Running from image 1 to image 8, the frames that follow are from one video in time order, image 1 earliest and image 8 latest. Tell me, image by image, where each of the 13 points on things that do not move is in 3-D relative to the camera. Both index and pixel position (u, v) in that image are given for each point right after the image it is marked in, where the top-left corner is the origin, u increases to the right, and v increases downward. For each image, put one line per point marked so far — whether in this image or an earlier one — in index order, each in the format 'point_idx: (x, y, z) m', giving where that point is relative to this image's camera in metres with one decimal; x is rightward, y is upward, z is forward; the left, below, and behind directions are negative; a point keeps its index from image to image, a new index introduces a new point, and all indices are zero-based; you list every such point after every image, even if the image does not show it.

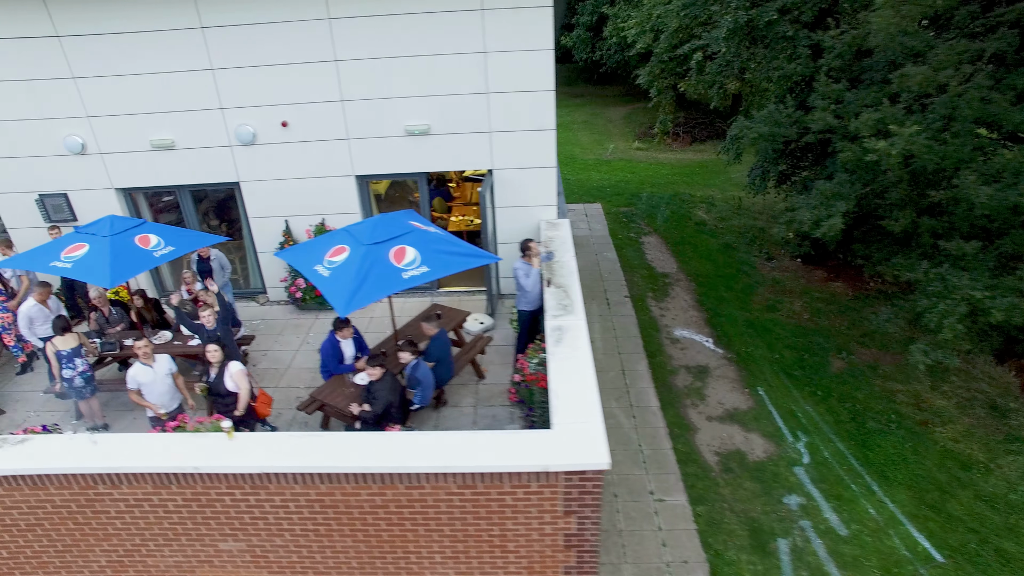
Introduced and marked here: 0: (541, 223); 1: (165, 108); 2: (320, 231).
0: (+0.4, +0.9, +9.4) m
1: (-4.6, +2.4, +8.9) m
2: (-2.6, +0.8, +9.4) m
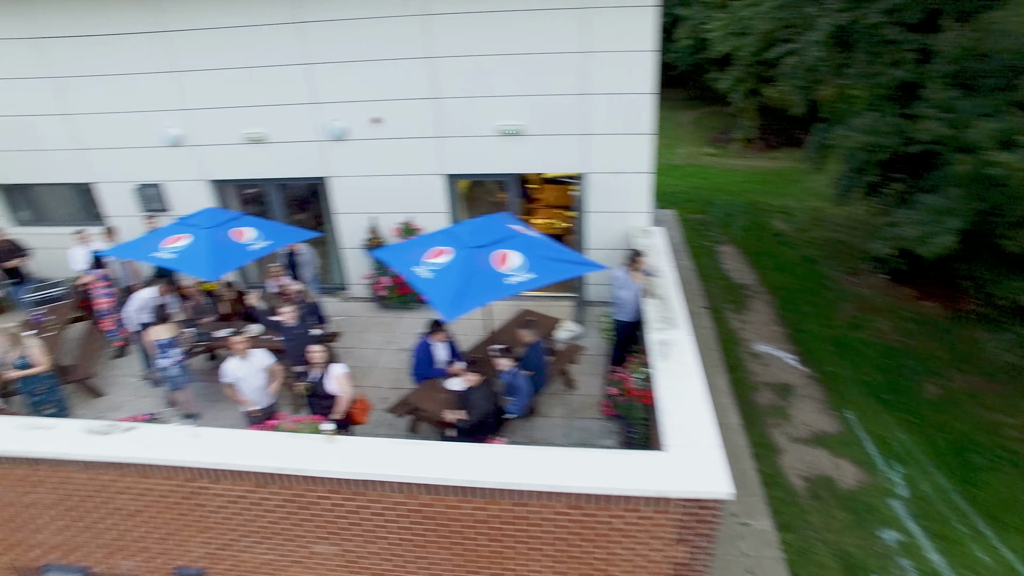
0: (+1.6, +0.8, +9.1) m
1: (-3.3, +2.5, +9.0) m
2: (-1.4, +0.8, +9.3) m
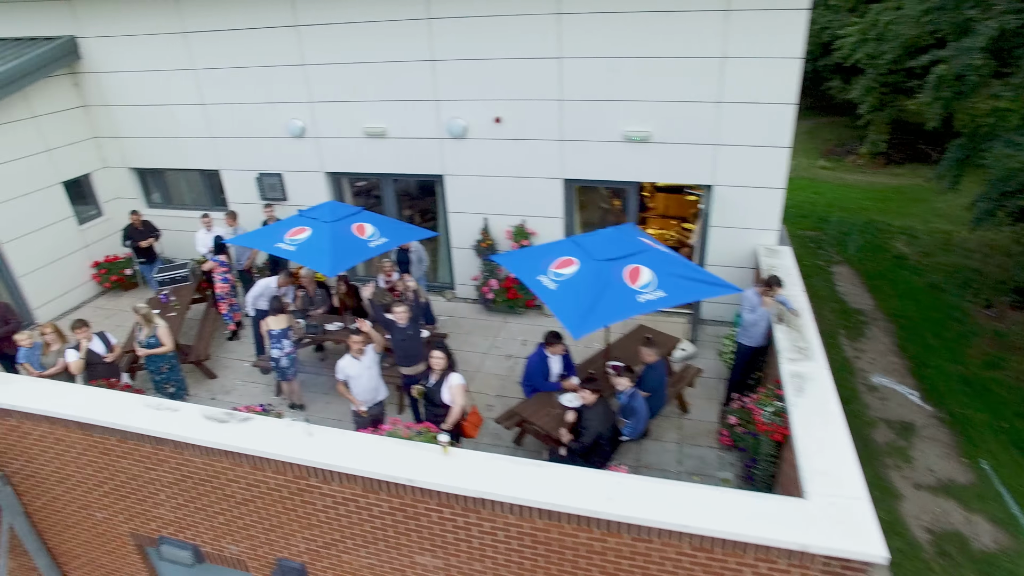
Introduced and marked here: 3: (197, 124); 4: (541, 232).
0: (+3.1, +0.5, +8.5) m
1: (-1.7, +2.5, +9.0) m
2: (+0.1, +0.8, +9.1) m
3: (-4.7, +2.4, +10.0) m
4: (+0.4, +0.8, +9.3) m
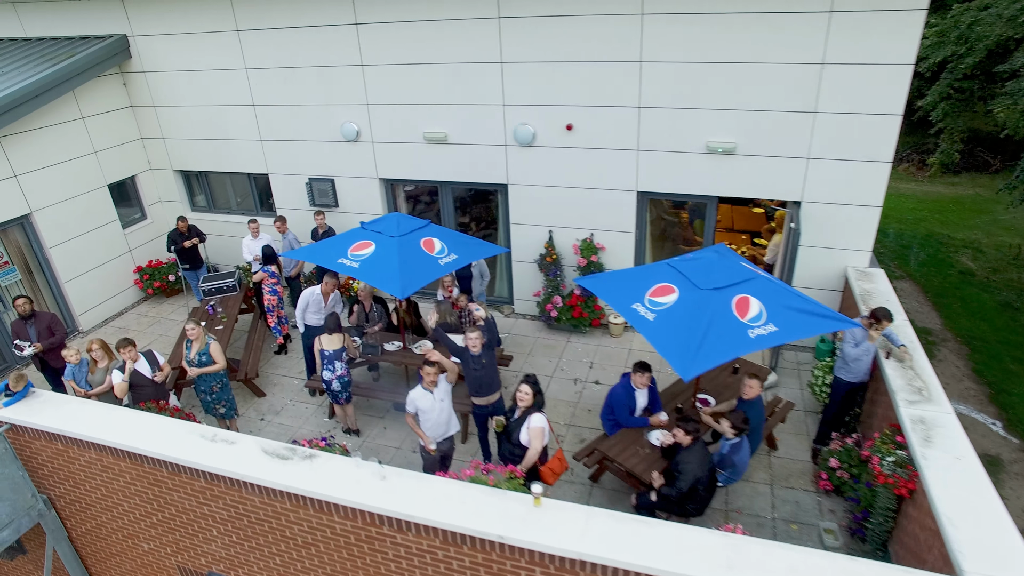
0: (+3.9, +0.2, +7.8) m
1: (-0.8, +2.3, +8.5) m
2: (+1.0, +0.5, +8.5) m
3: (-3.8, +2.3, +9.6) m
4: (+1.3, +0.5, +8.7) m
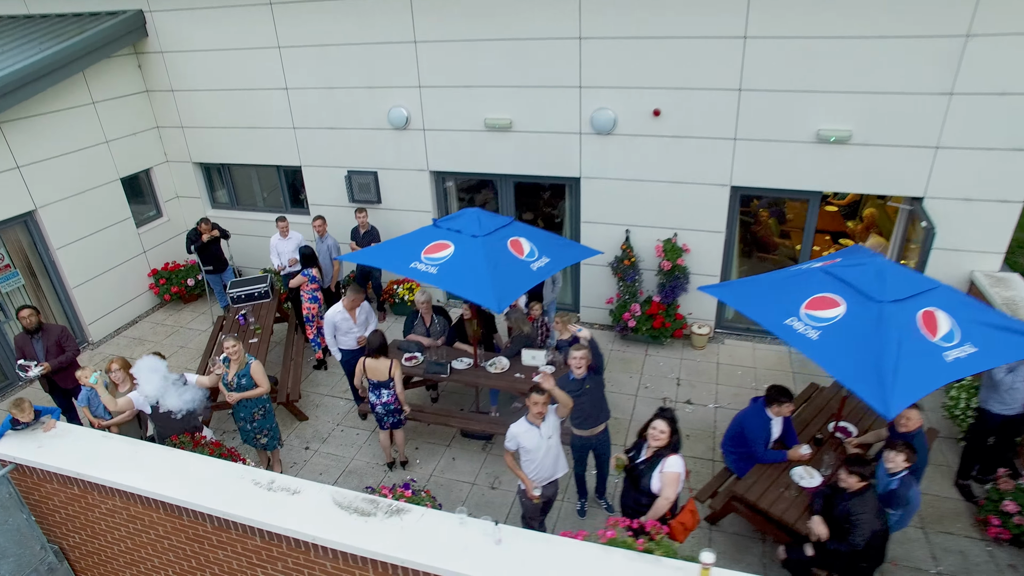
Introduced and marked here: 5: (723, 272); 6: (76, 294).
0: (+4.7, +0.1, +6.8) m
1: (0.0, +2.3, +7.4) m
2: (+1.8, +0.4, +7.5) m
3: (-3.0, +2.2, +8.6) m
4: (+2.1, +0.5, +7.6) m
5: (+2.4, +0.2, +7.7) m
6: (-5.4, -0.1, +8.3) m
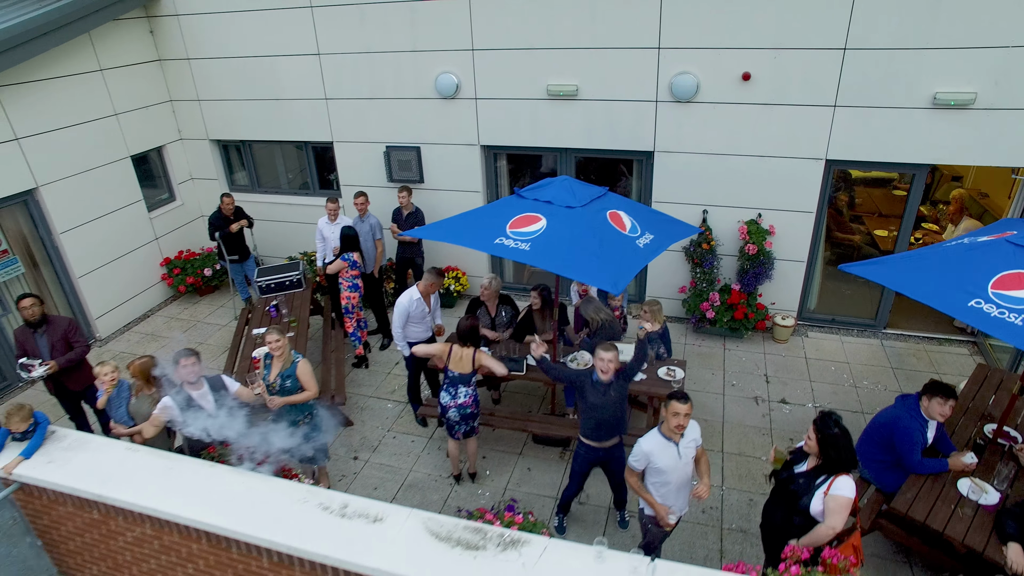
0: (+5.4, +0.3, +6.0) m
1: (+0.6, +2.4, +6.6) m
2: (+2.4, +0.6, +6.7) m
3: (-2.3, +2.4, +7.7) m
4: (+2.7, +0.6, +6.8) m
5: (+3.1, +0.3, +6.9) m
6: (-4.8, 0.0, +7.4) m
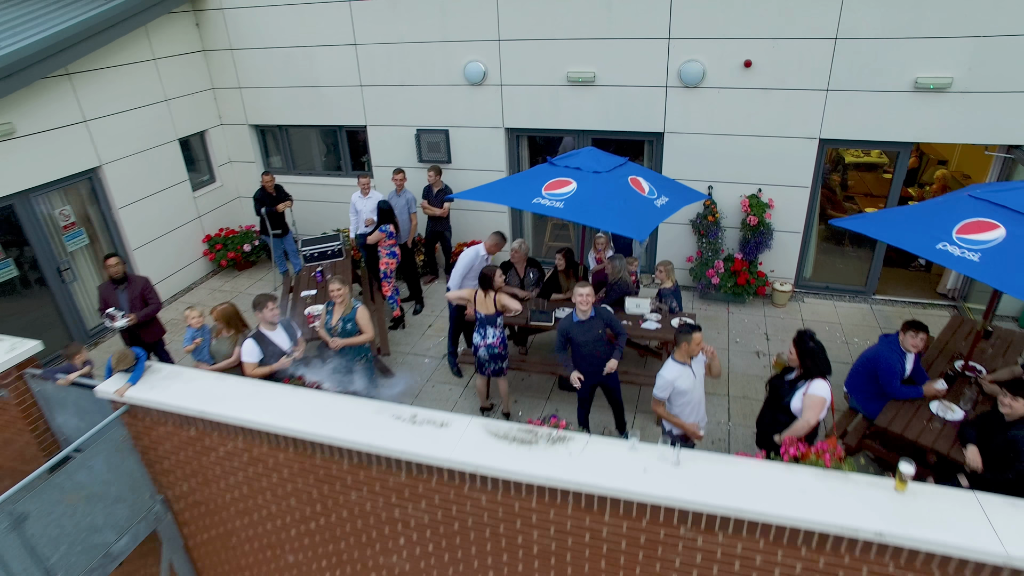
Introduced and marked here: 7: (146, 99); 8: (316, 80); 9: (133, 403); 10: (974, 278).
0: (+5.6, +0.6, +6.7) m
1: (+0.9, +2.7, +7.3) m
2: (+2.7, +0.9, +7.4) m
3: (-2.1, +2.7, +8.4) m
4: (+3.0, +0.9, +7.5) m
5: (+3.3, +0.7, +7.6) m
6: (-4.5, +0.4, +8.1) m
7: (-4.4, +2.3, +8.1) m
8: (-2.5, +2.7, +8.6) m
9: (-2.7, -0.8, +4.7) m
10: (+2.8, +0.1, +4.0) m
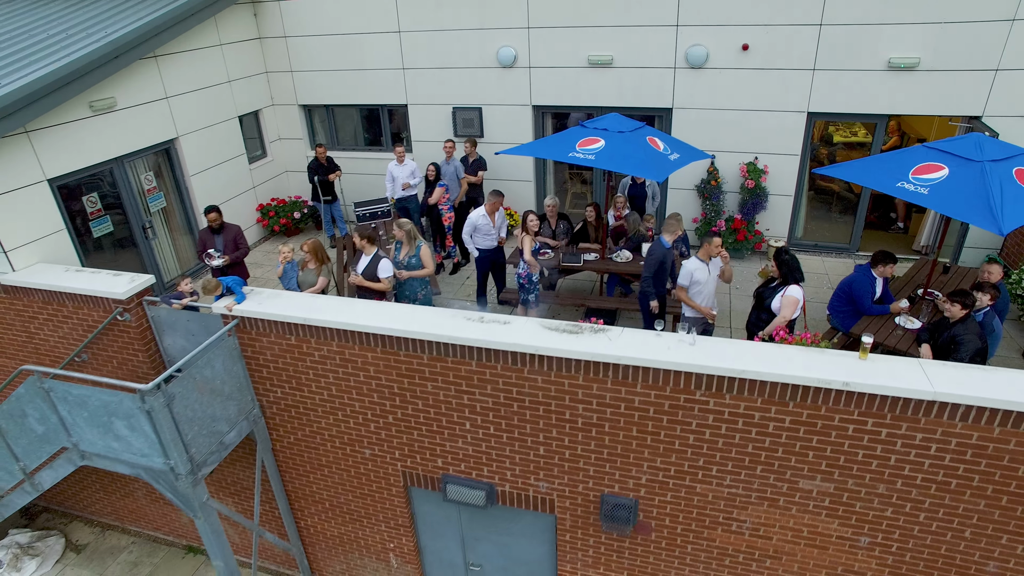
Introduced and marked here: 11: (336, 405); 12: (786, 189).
0: (+6.0, +1.2, +7.8) m
1: (+1.2, +3.3, +8.4) m
2: (+3.0, +1.5, +8.5) m
3: (-1.7, +3.3, +9.4) m
4: (+3.3, +1.5, +8.6) m
5: (+3.7, +1.2, +8.7) m
6: (-4.2, +0.9, +9.2) m
7: (-4.1, +2.8, +9.2) m
8: (-2.2, +3.2, +9.6) m
9: (-2.3, -0.2, +5.8) m
10: (+3.1, +0.6, +5.1) m
11: (-1.5, -1.0, +5.9) m
12: (+3.5, +1.3, +8.7) m
